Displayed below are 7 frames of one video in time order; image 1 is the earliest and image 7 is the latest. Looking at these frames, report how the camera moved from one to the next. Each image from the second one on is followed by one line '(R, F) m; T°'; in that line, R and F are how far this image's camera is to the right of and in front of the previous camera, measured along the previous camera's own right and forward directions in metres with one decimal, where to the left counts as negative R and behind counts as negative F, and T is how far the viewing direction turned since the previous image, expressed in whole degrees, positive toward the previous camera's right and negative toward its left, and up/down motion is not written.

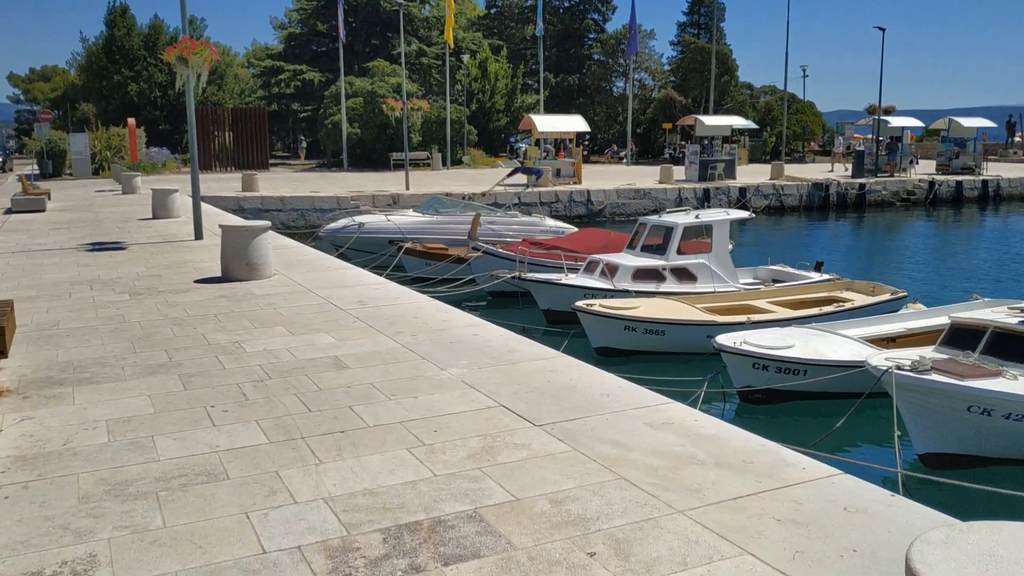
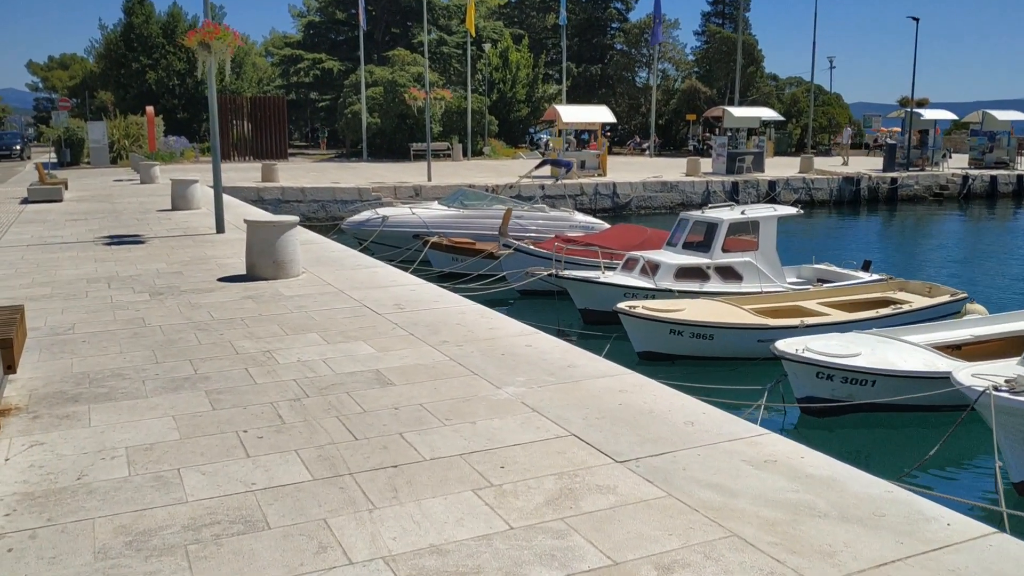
(-0.4, +0.8) m; -1°
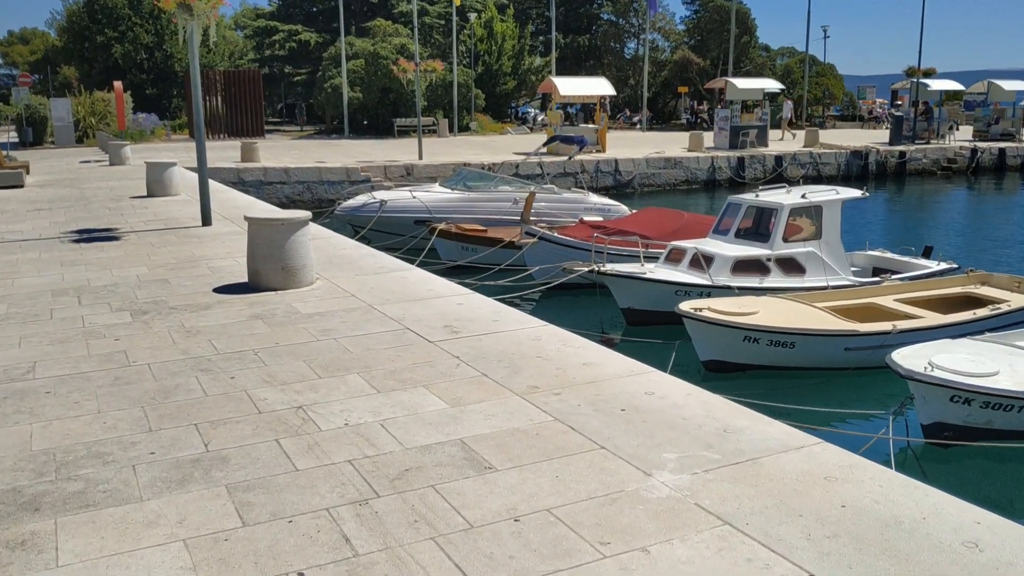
(-0.9, +2.0) m; +2°
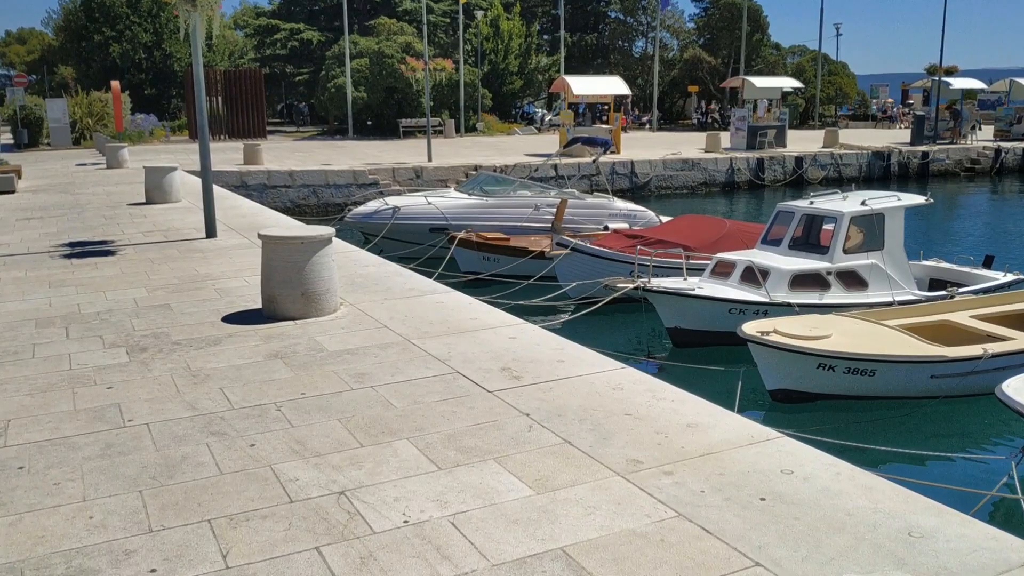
(-0.5, +1.3) m; 0°
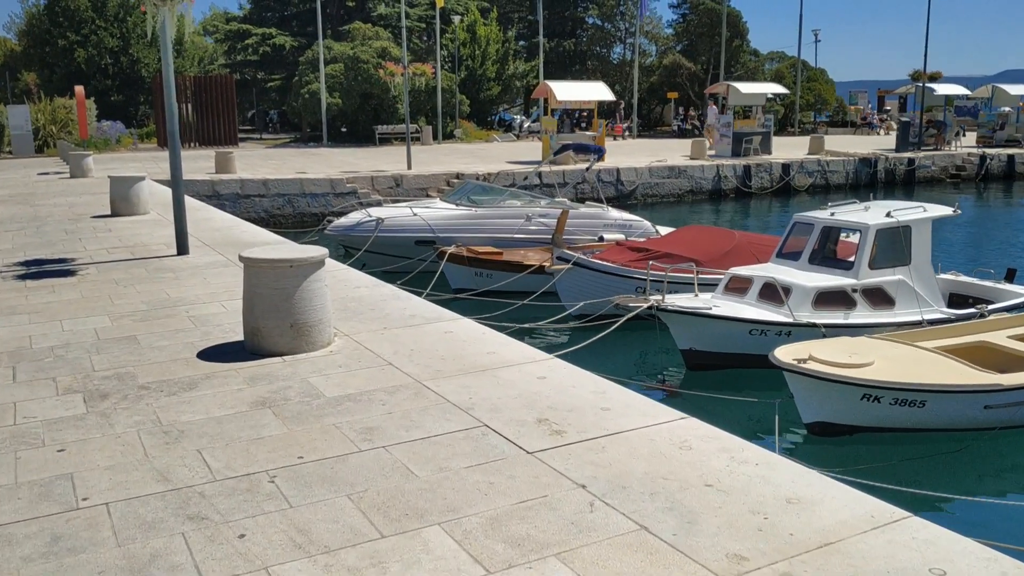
(-0.4, +1.1) m; +2°
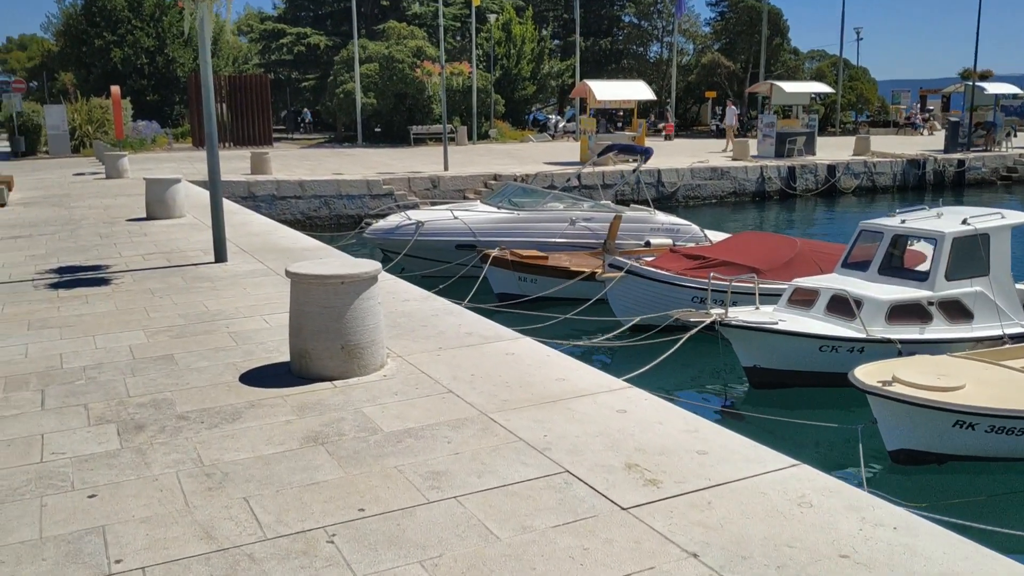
(-0.3, +0.6) m; -2°
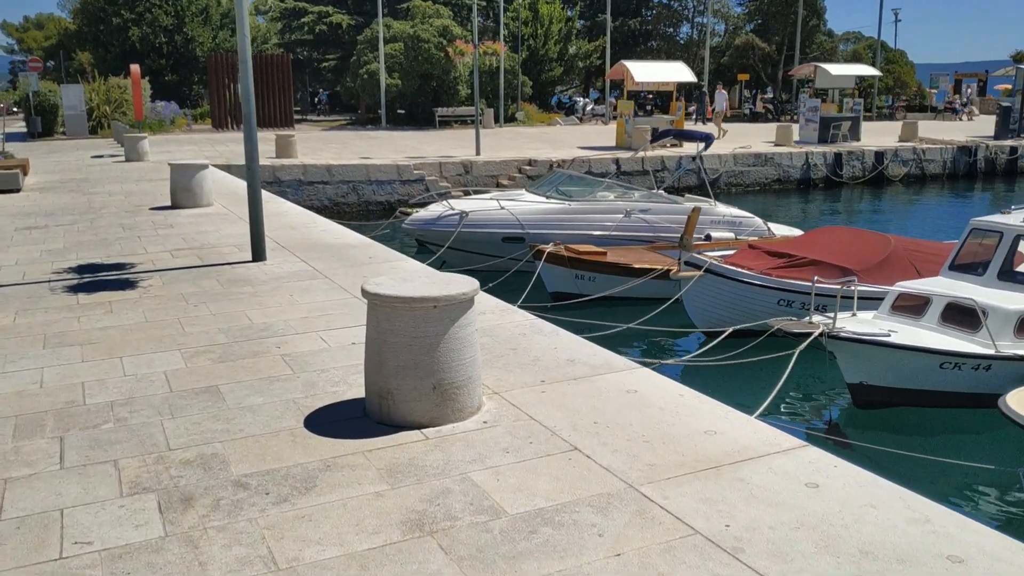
(-0.7, +1.3) m; -1°
